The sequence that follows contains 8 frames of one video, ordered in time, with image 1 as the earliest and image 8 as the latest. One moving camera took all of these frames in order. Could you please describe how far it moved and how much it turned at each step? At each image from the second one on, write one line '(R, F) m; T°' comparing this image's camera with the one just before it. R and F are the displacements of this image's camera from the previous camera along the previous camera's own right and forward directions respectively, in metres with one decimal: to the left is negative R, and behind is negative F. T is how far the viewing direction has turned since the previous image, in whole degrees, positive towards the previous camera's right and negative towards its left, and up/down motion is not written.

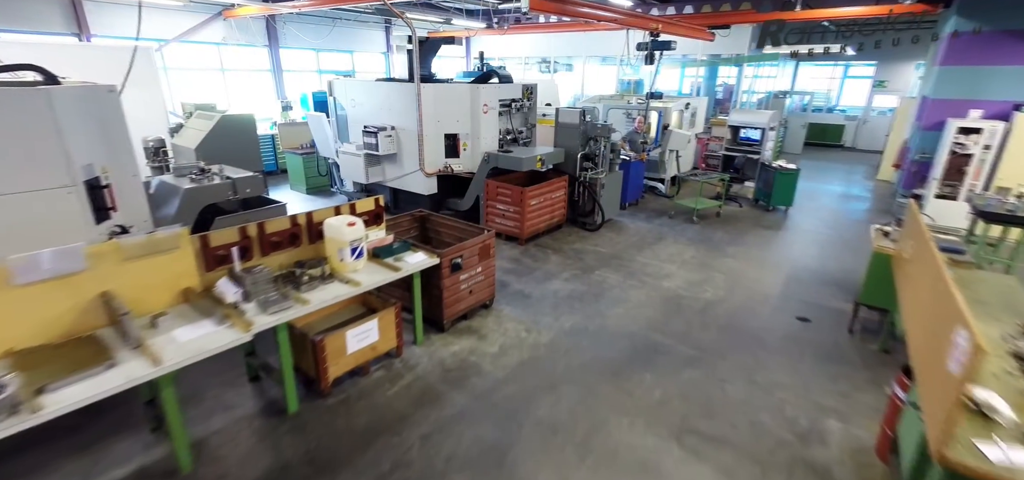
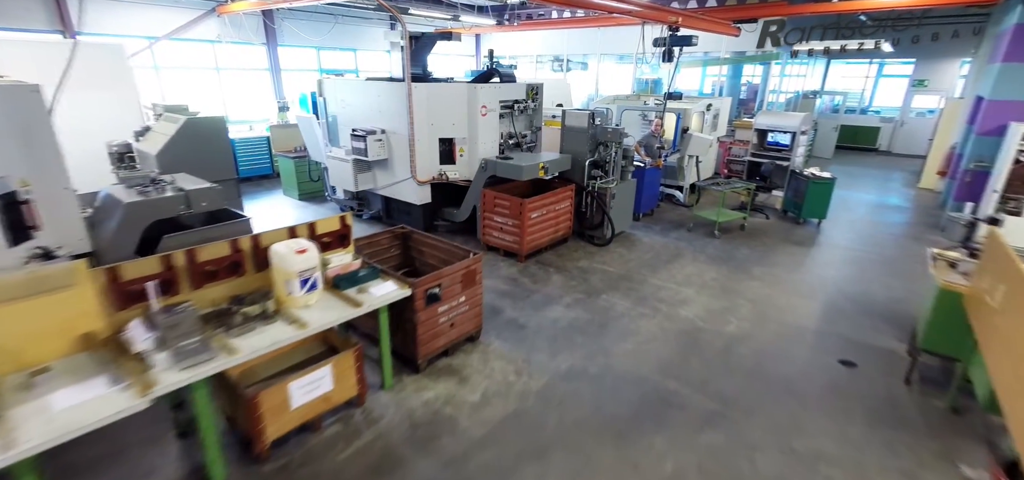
(+0.2, +0.5) m; -2°
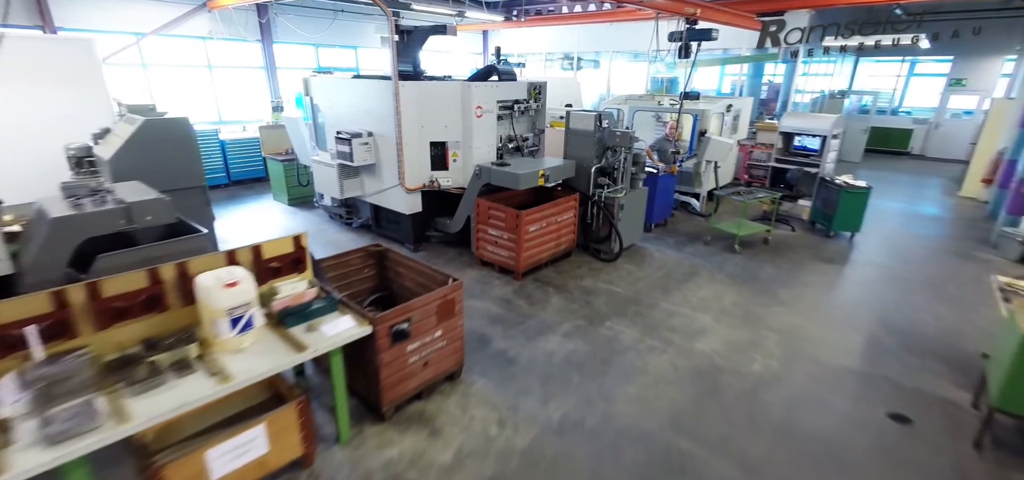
(+0.1, +0.4) m; -2°
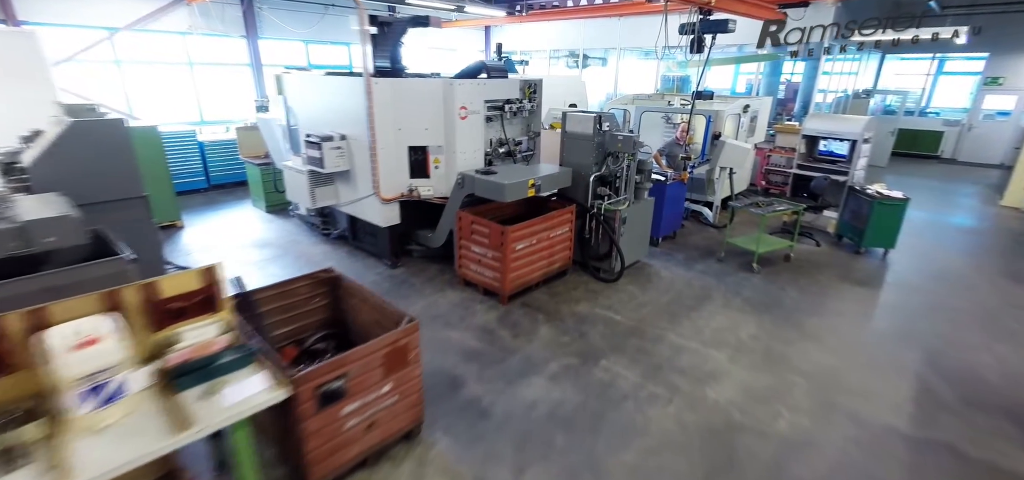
(+0.2, +0.5) m; -1°
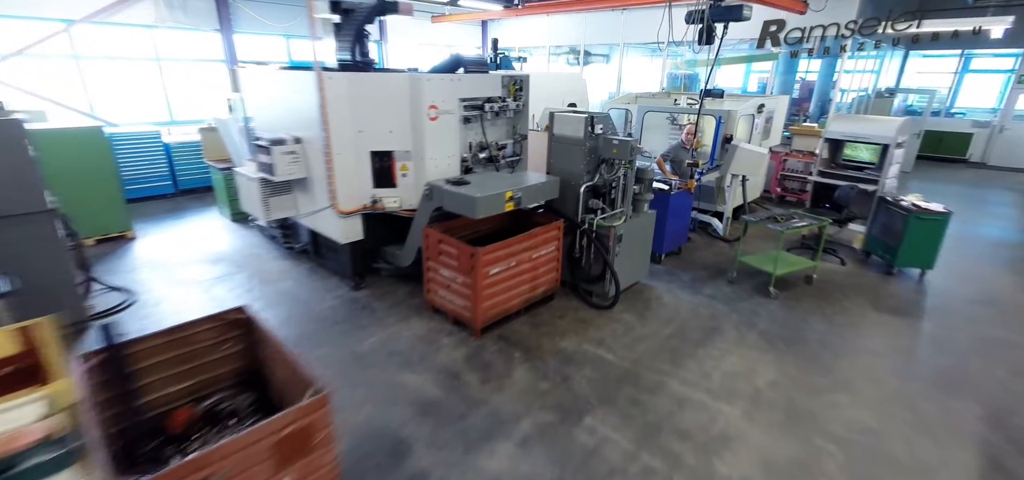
(+0.2, +0.5) m; -1°
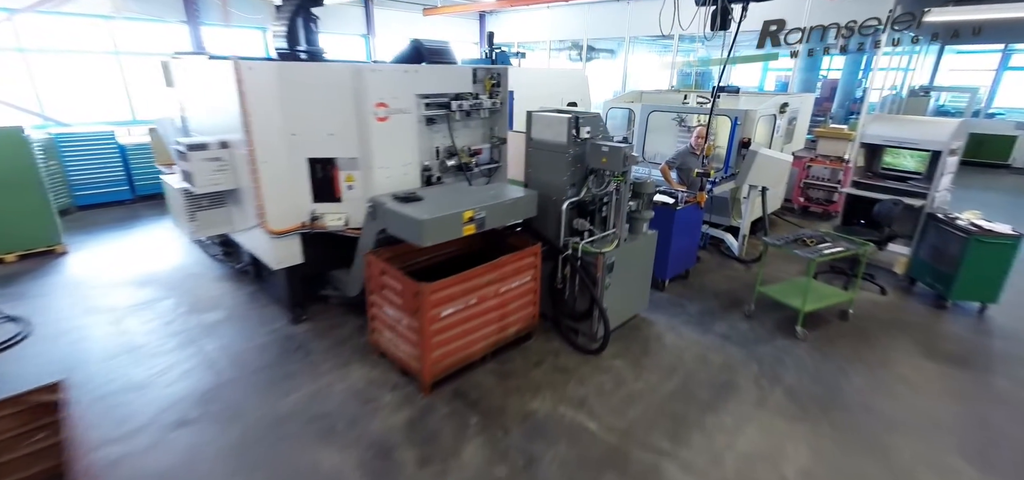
(+0.3, +0.6) m; -1°
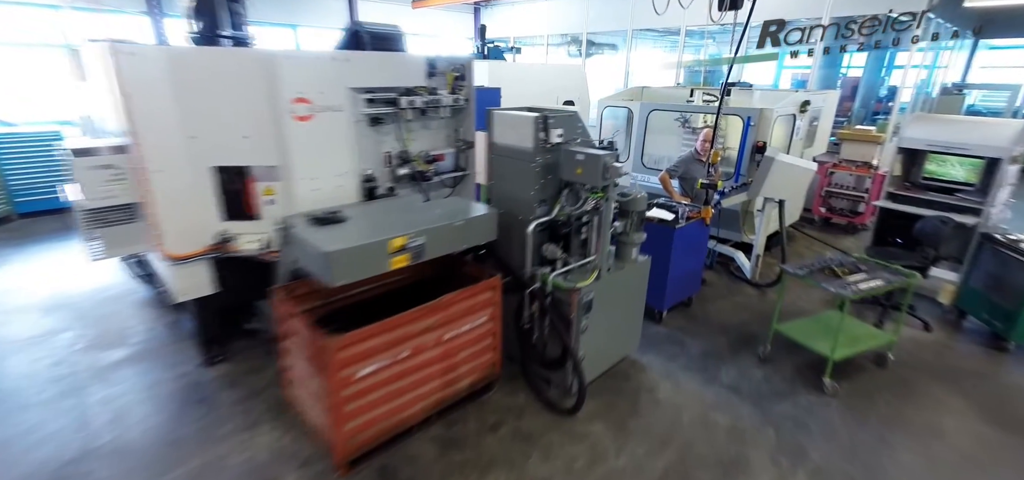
(+0.3, +0.5) m; -1°
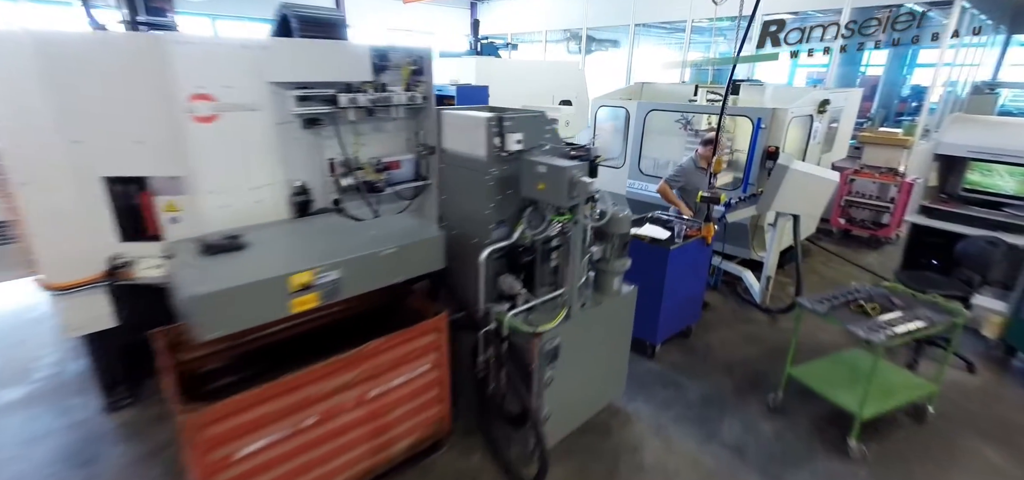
(+0.2, +0.4) m; -1°
